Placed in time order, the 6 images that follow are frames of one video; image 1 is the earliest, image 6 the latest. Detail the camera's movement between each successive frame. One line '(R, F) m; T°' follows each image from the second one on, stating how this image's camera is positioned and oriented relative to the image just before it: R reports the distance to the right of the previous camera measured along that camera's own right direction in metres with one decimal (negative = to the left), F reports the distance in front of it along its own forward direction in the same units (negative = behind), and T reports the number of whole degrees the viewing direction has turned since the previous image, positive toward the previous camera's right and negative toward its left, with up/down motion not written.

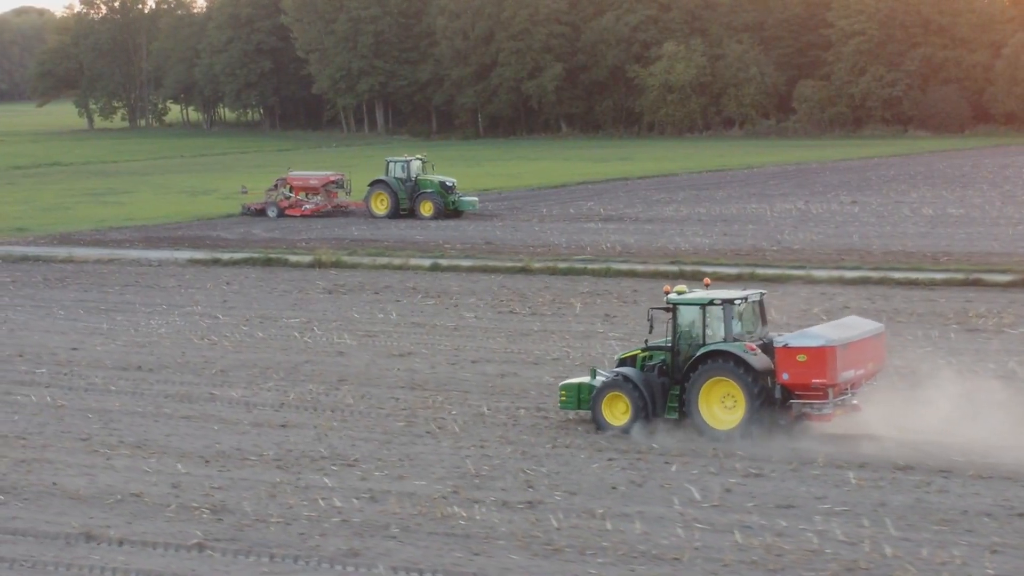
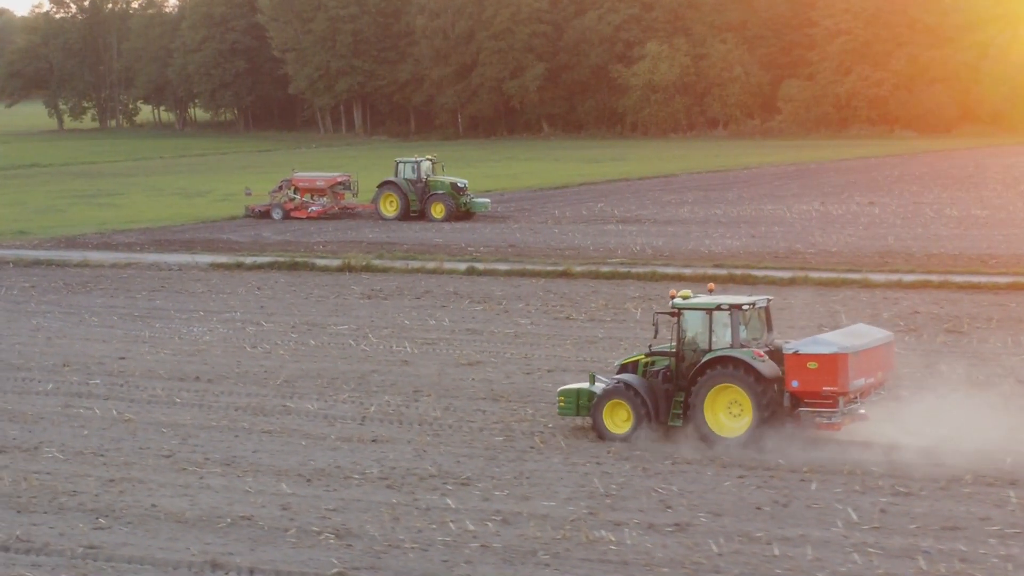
(-1.0, +0.8) m; +1°
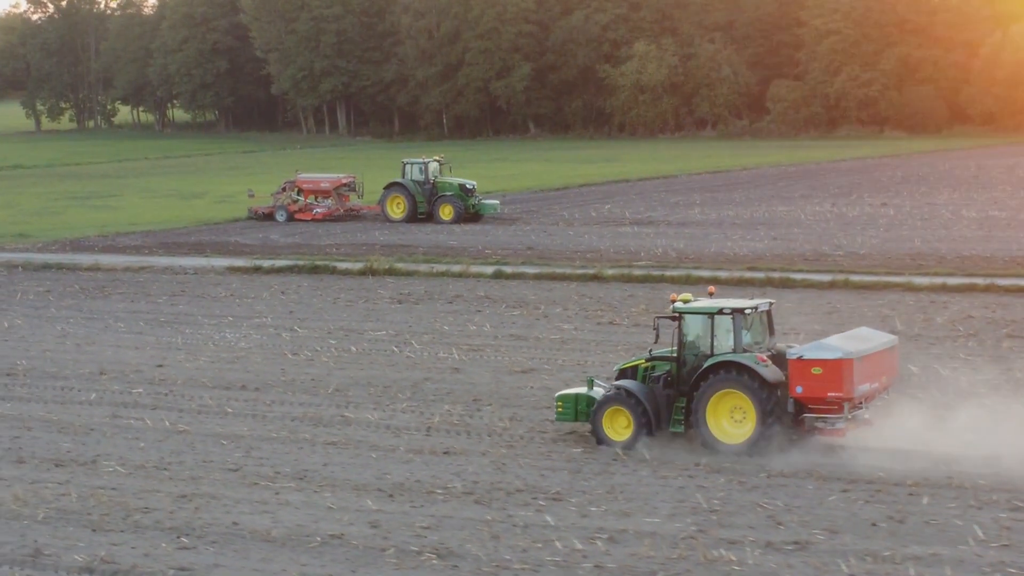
(-0.7, +0.5) m; +1°
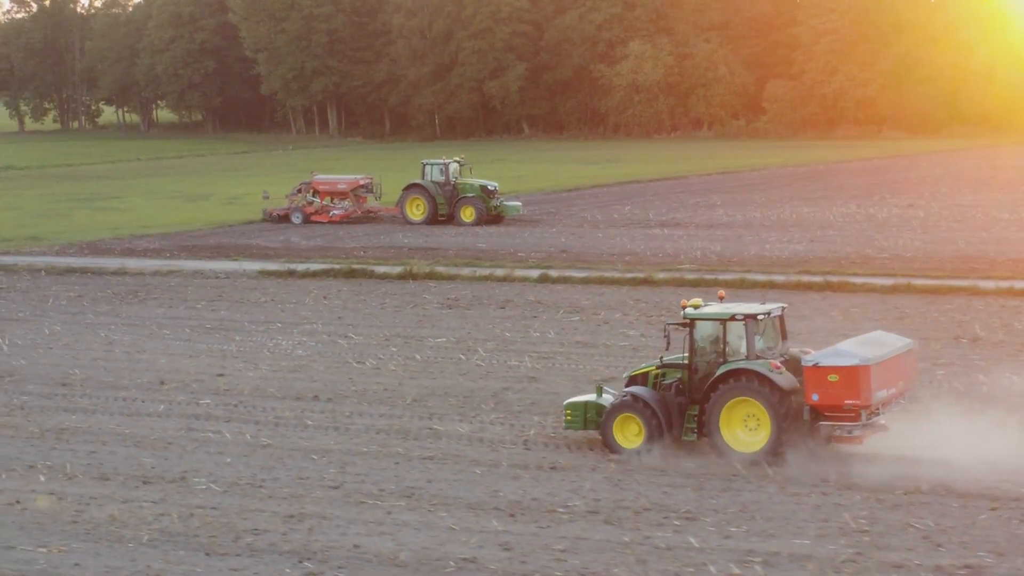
(-0.8, +0.6) m; +1°
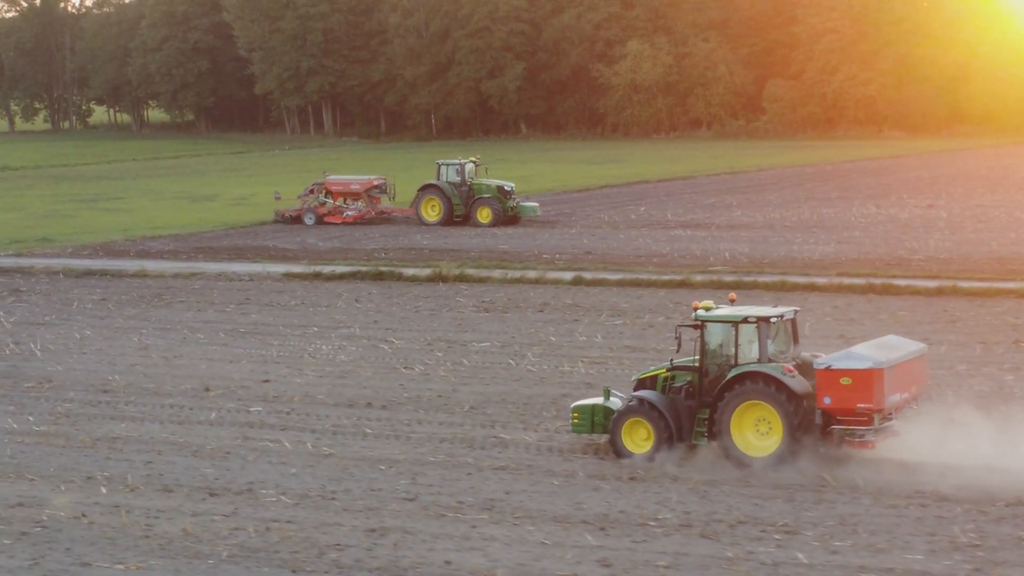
(-0.6, +0.4) m; +1°
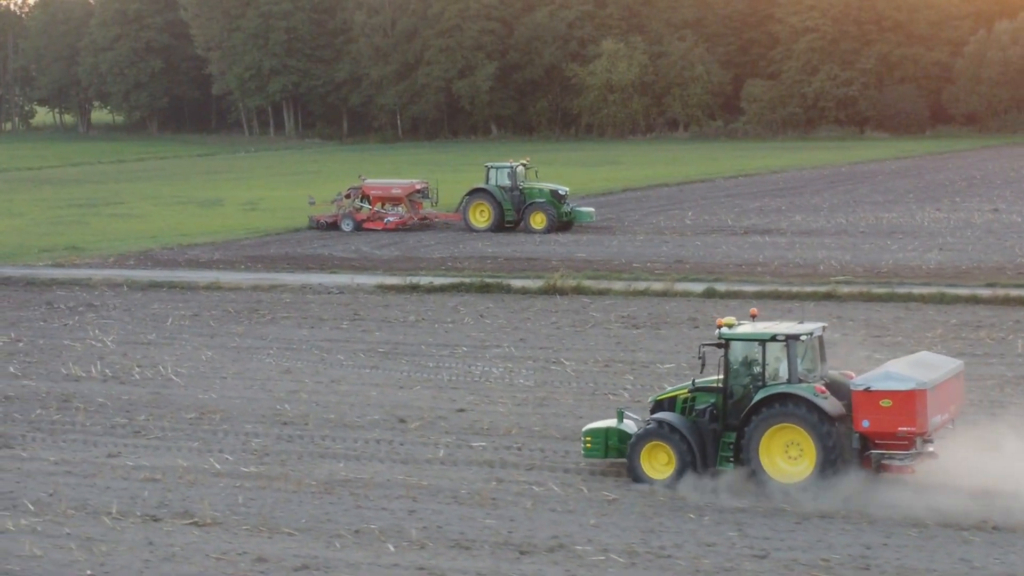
(-2.2, +1.7) m; +3°
